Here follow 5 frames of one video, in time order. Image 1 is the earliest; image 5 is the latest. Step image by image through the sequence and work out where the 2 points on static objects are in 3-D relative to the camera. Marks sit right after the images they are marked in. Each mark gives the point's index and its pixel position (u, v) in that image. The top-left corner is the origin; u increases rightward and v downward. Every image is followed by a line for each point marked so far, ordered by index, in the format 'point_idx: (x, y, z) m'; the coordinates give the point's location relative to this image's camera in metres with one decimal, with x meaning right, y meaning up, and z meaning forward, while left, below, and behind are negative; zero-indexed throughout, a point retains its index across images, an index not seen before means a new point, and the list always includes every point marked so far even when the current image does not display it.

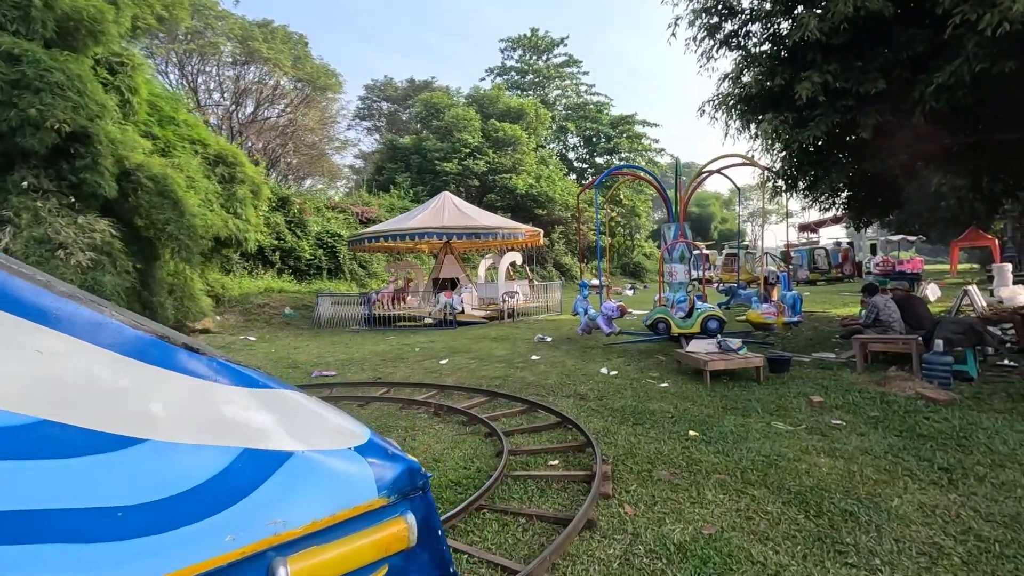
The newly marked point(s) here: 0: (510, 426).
0: (0.0, -1.1, +4.4) m
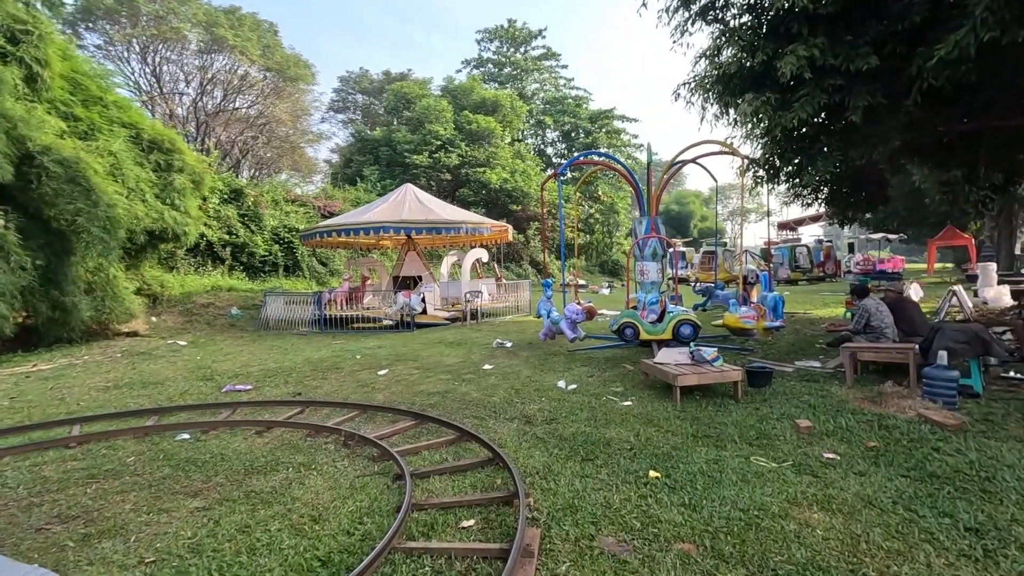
0: (-0.5, -1.2, +3.5) m
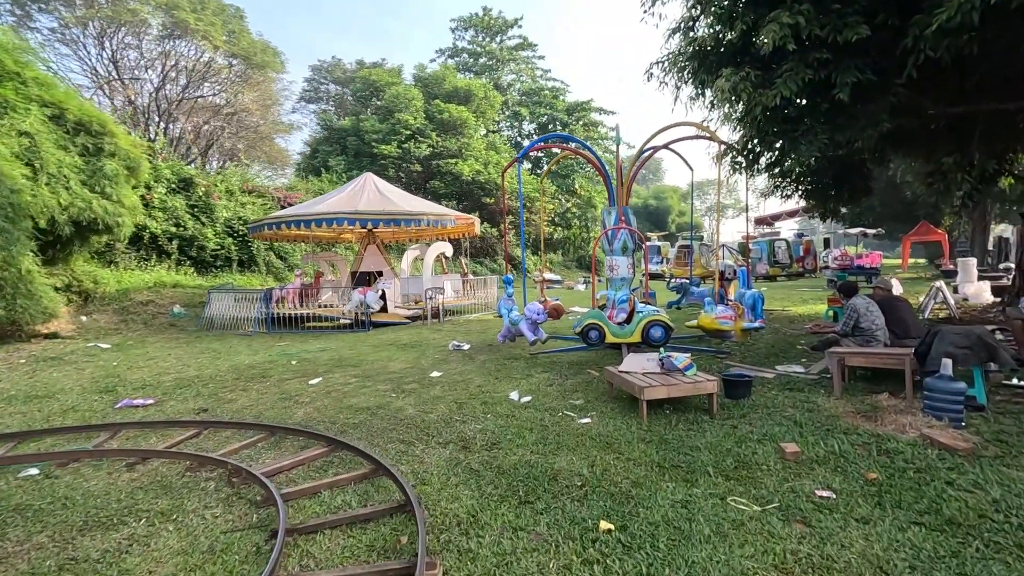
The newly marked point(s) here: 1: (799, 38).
0: (-1.0, -1.2, +2.7) m
1: (+3.0, +2.6, +5.5) m
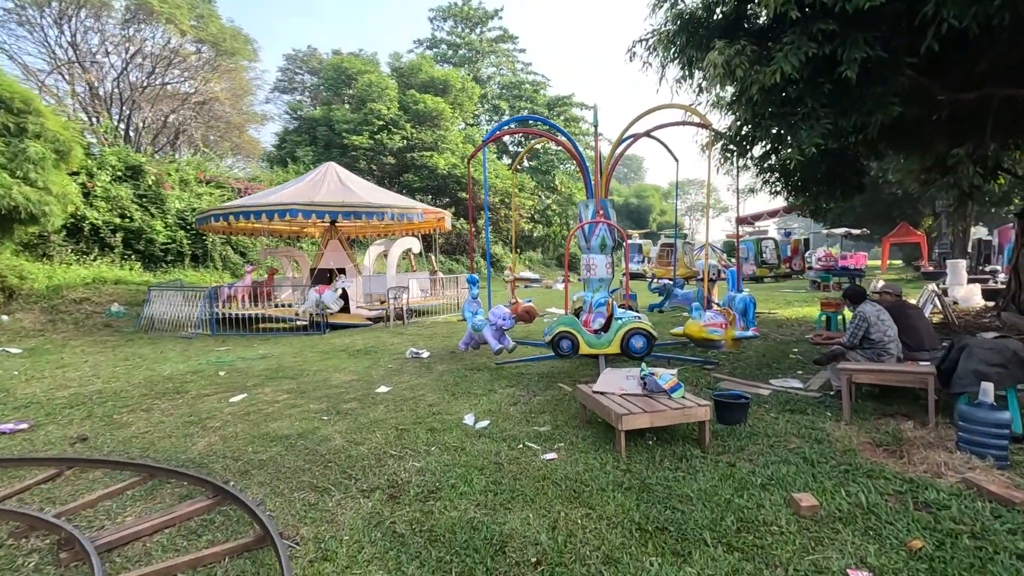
0: (-1.2, -1.2, +1.9) m
1: (+2.6, +2.5, +4.8) m
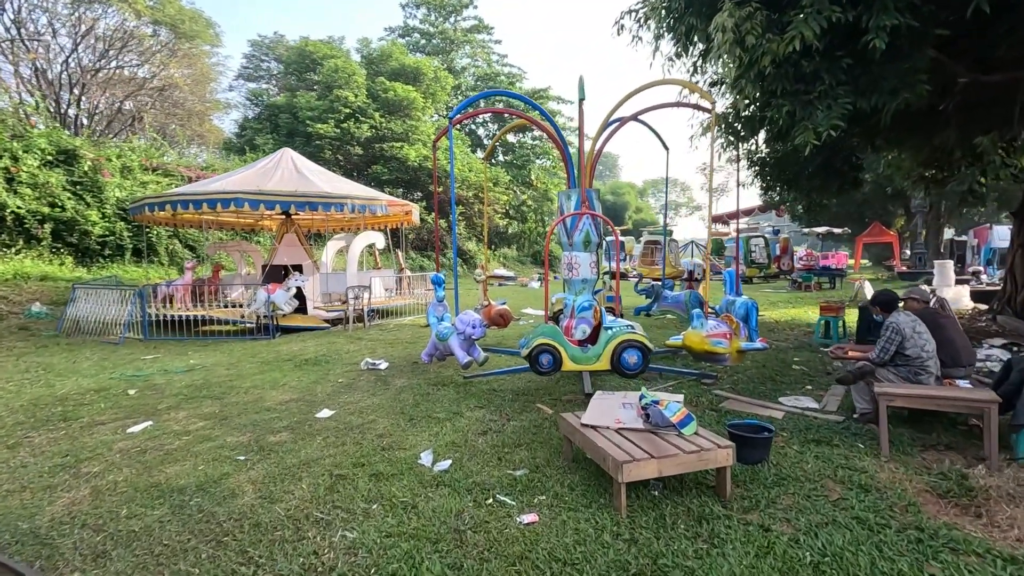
0: (-1.3, -1.2, +1.0) m
1: (+2.4, +2.5, +4.1) m
